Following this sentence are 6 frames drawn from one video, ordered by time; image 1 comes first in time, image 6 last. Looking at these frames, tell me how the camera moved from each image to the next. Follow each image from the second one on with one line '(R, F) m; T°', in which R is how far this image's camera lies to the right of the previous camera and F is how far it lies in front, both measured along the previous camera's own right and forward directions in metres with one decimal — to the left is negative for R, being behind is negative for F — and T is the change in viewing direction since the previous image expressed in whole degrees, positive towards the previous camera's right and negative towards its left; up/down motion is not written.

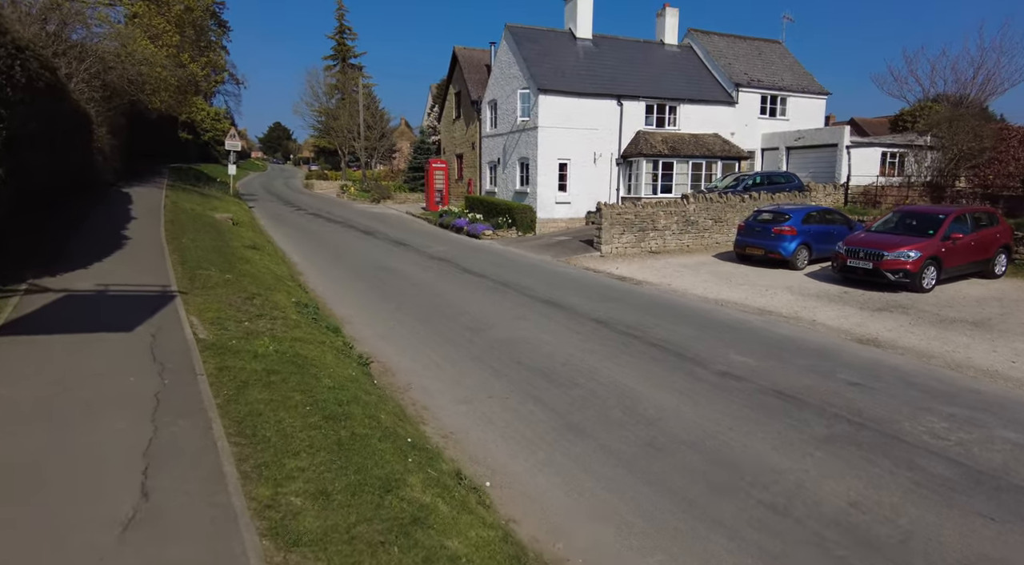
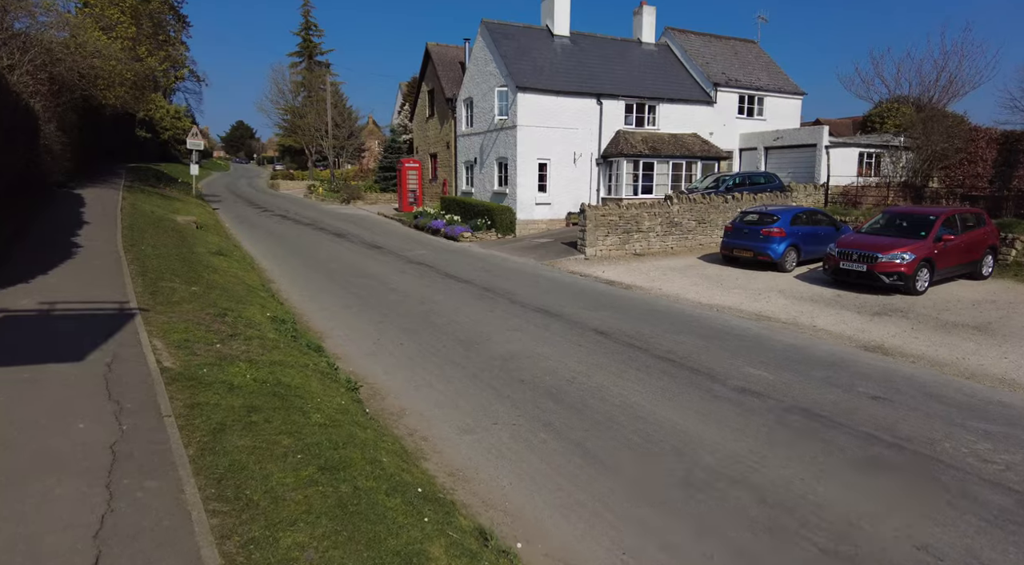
(-0.4, +0.7) m; +3°
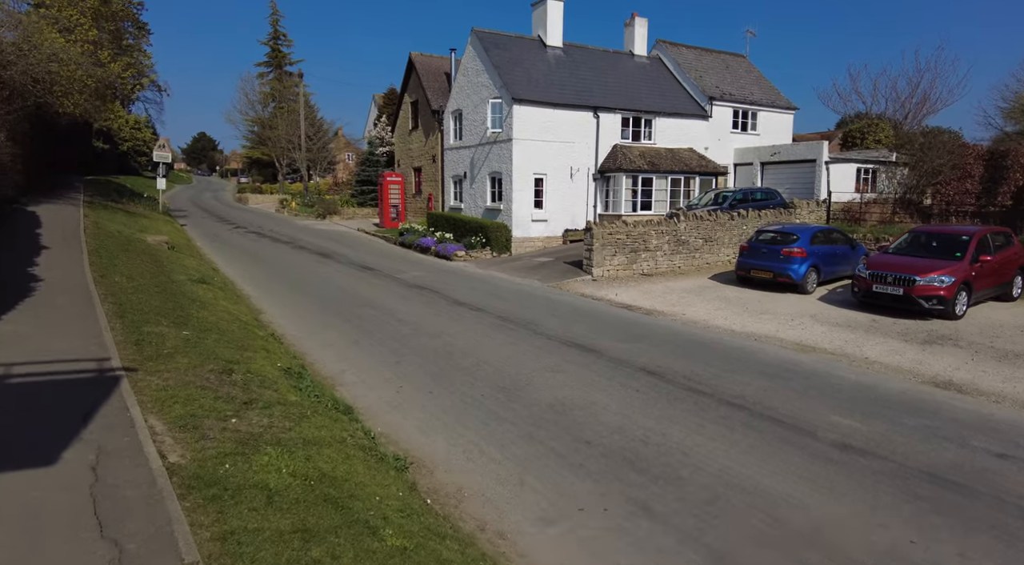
(-1.0, +1.2) m; +3°
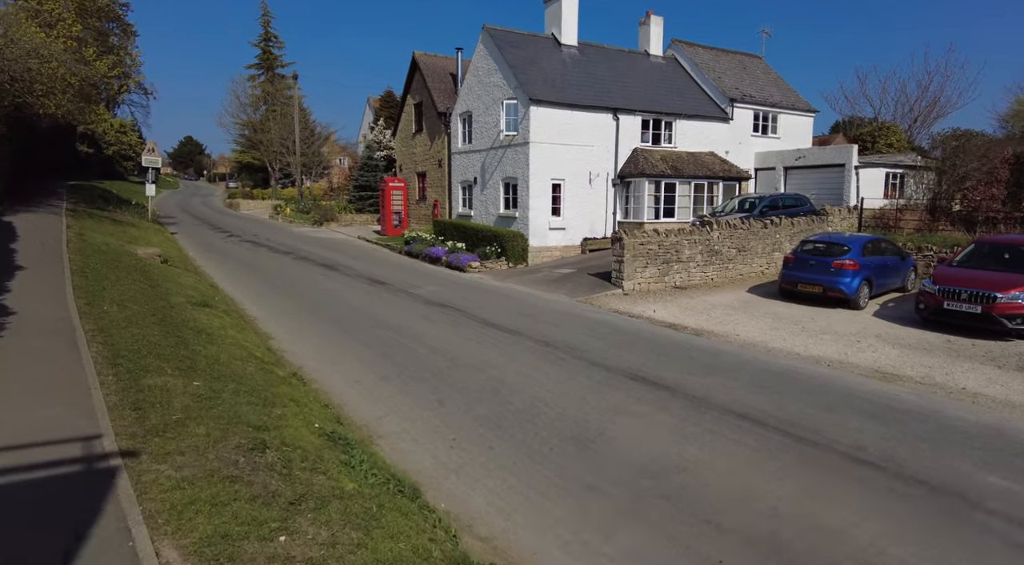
(-0.9, +1.3) m; +1°
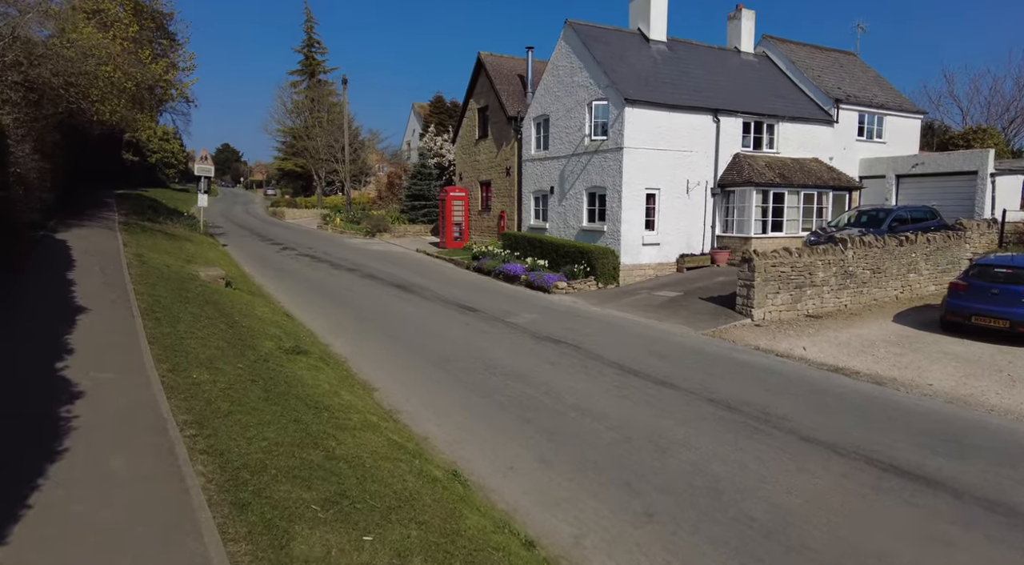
(-1.8, +2.0) m; -3°
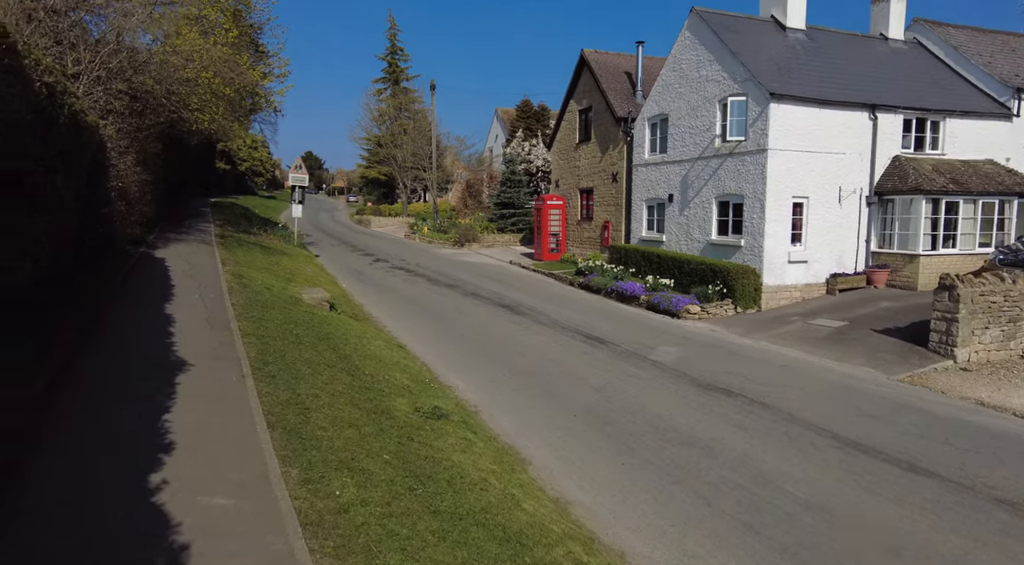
(-1.3, +1.9) m; -6°
